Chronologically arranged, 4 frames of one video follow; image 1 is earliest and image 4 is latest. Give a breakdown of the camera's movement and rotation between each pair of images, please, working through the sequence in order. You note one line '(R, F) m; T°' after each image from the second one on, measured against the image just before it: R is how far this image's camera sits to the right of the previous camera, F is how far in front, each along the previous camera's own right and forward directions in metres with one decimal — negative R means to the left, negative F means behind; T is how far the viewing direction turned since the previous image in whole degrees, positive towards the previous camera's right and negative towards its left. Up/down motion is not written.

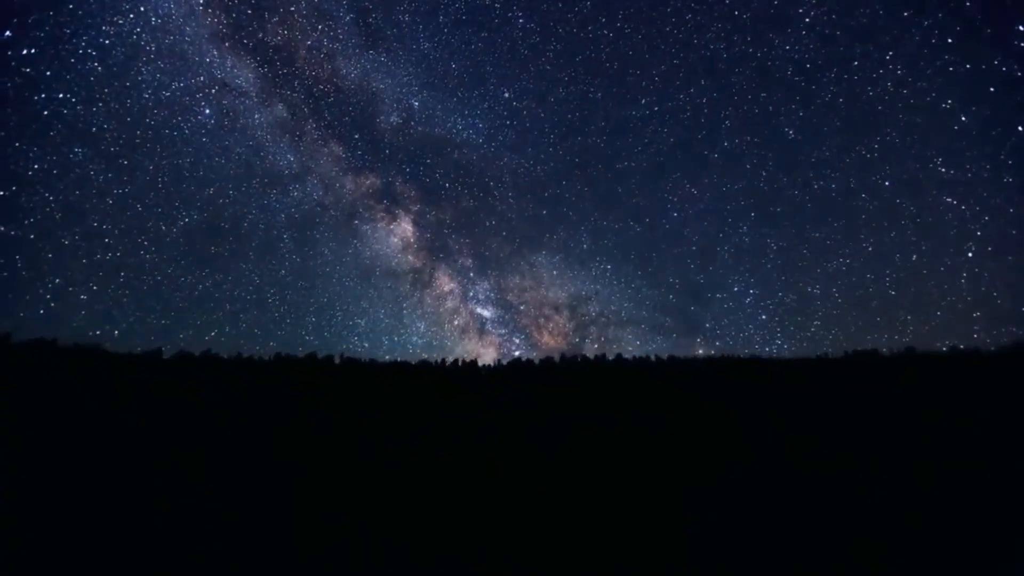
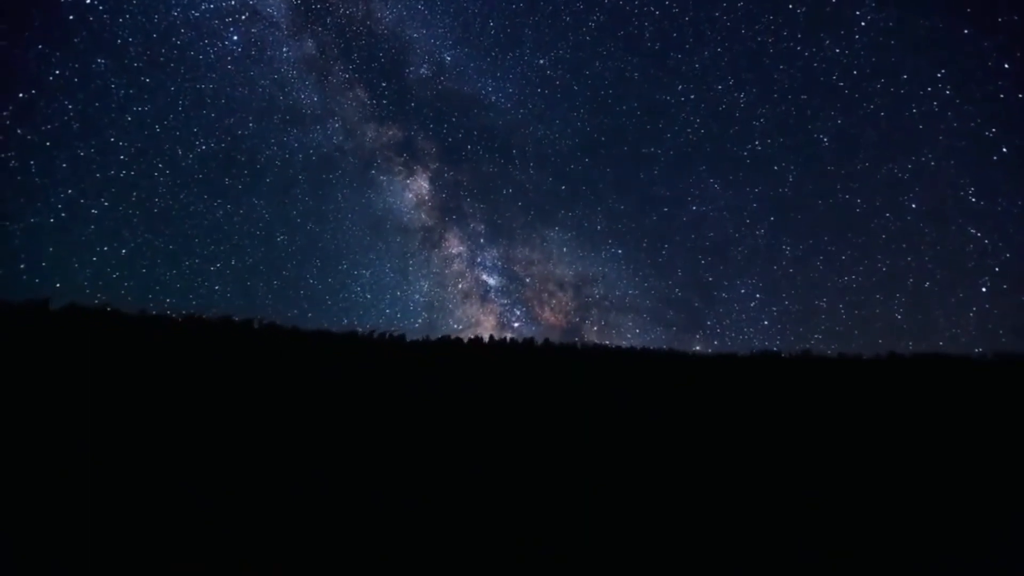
(-0.7, +1.1) m; 0°
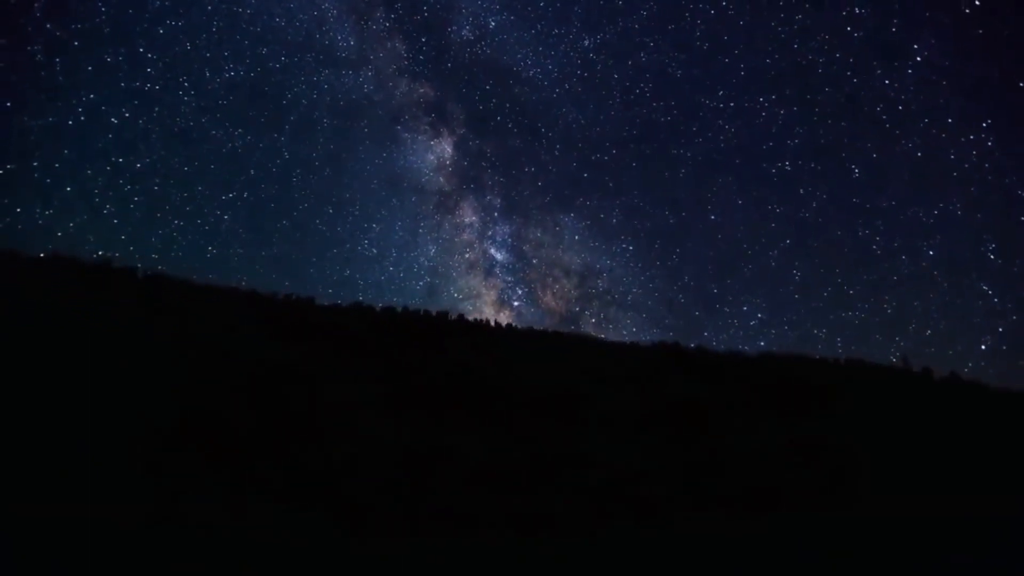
(-0.7, +0.9) m; 0°
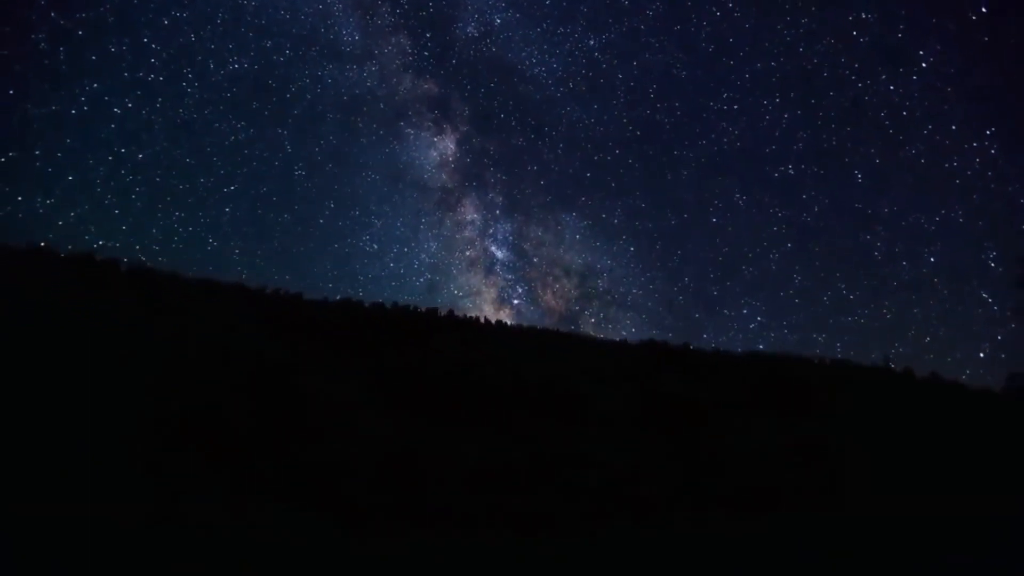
(-0.1, +0.1) m; 0°
